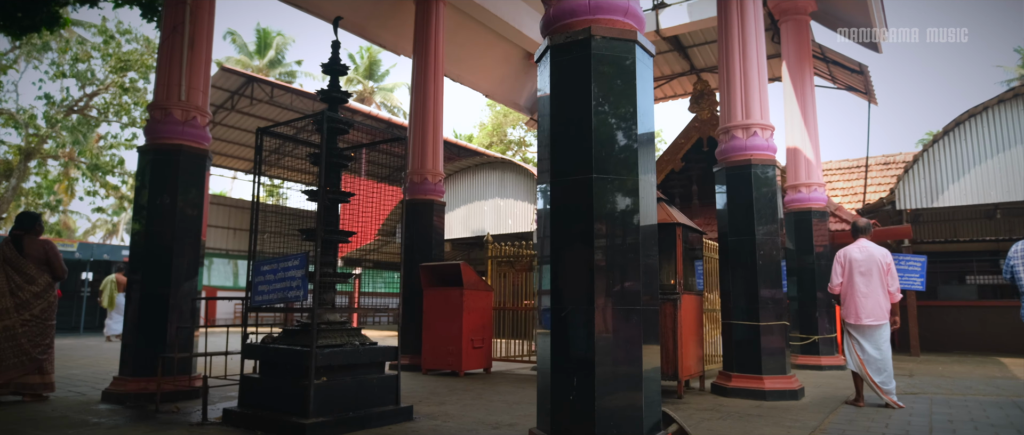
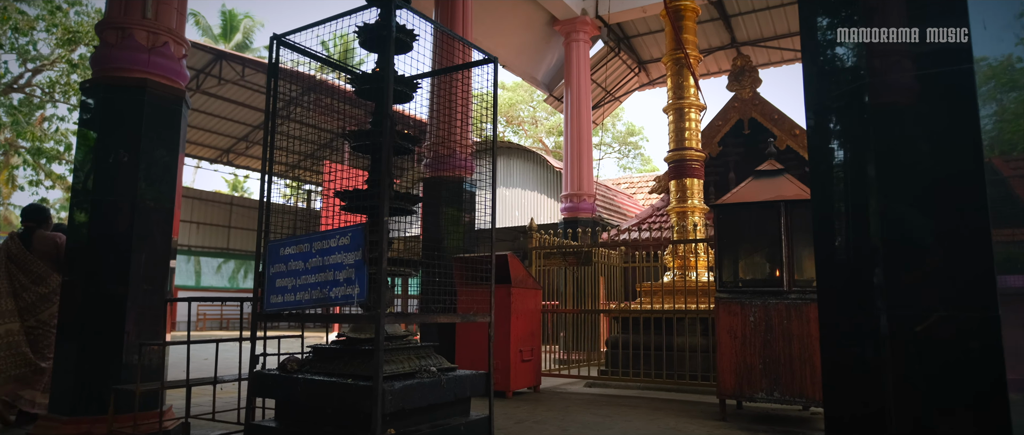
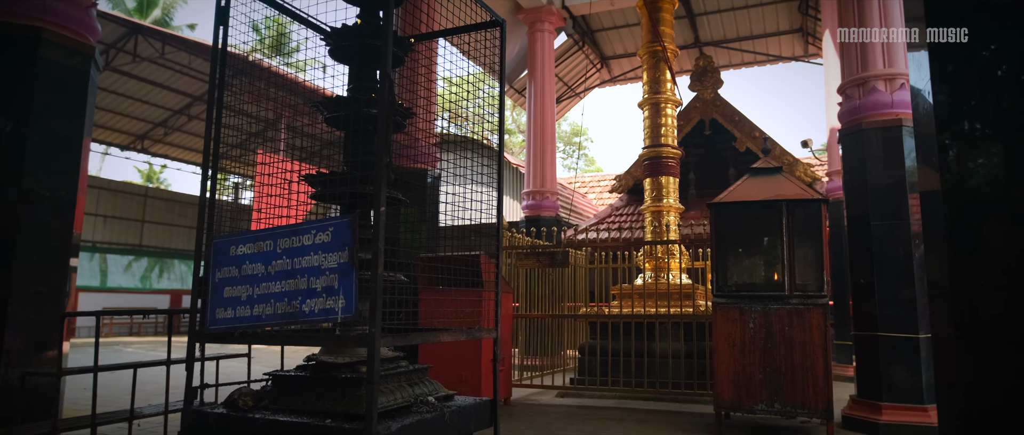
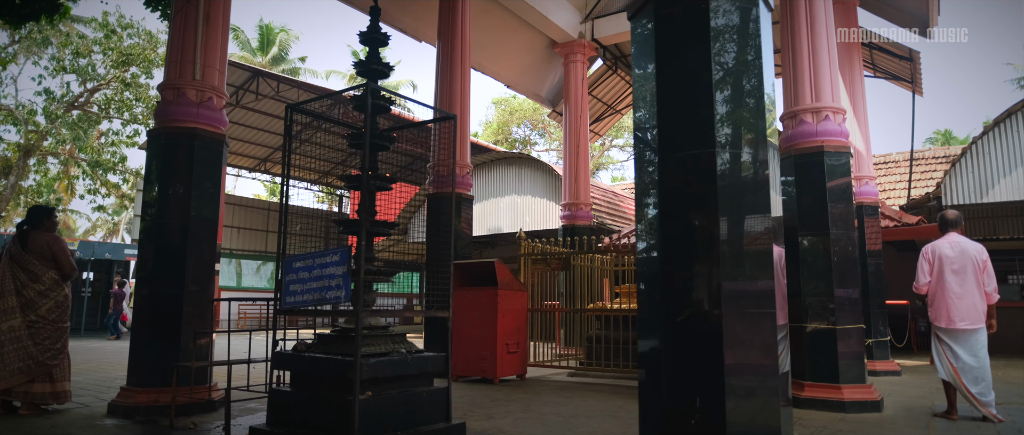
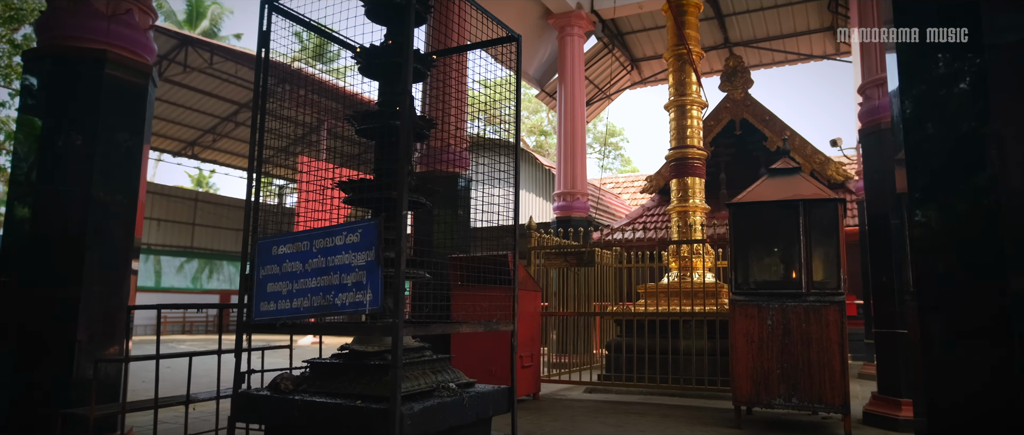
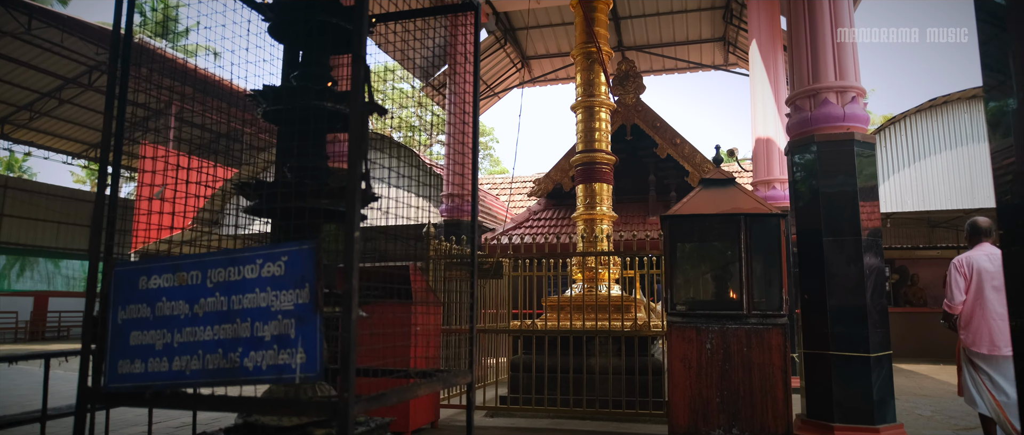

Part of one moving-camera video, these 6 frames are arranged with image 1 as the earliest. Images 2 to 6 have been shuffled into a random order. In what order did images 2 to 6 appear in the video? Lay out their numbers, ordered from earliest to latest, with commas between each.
4, 2, 5, 3, 6
